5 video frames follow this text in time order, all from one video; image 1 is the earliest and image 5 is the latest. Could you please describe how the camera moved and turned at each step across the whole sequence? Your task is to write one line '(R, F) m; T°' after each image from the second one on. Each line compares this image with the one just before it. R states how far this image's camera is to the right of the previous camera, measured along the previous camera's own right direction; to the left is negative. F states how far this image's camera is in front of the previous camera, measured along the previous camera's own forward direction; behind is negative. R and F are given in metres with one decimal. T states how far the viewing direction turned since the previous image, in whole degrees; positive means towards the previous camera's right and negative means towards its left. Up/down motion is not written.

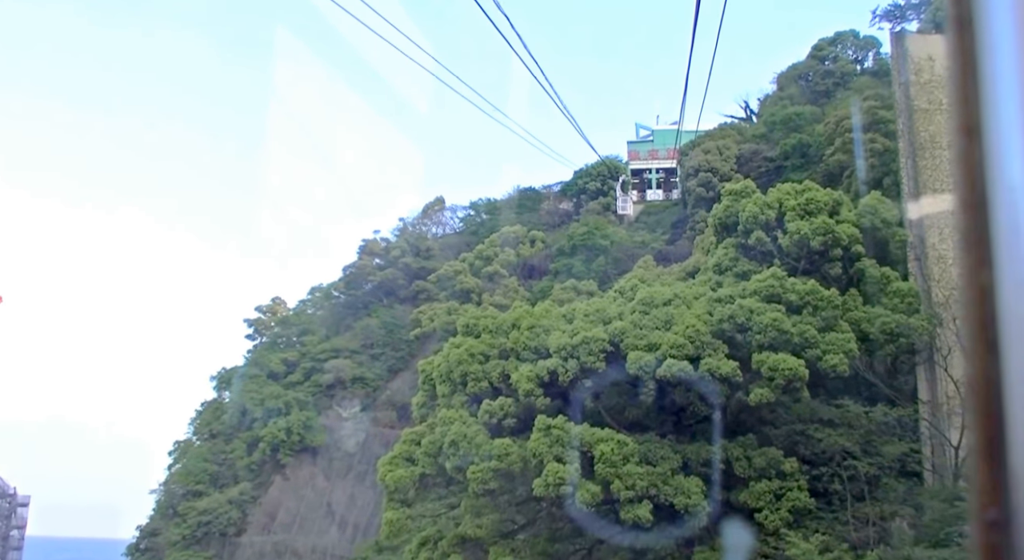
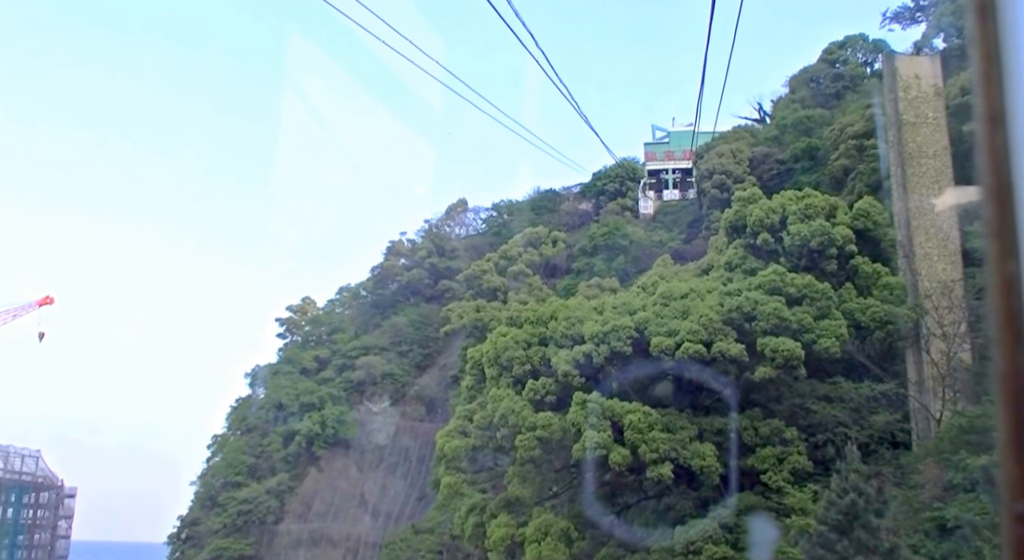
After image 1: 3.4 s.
(-0.2, -0.4) m; -1°
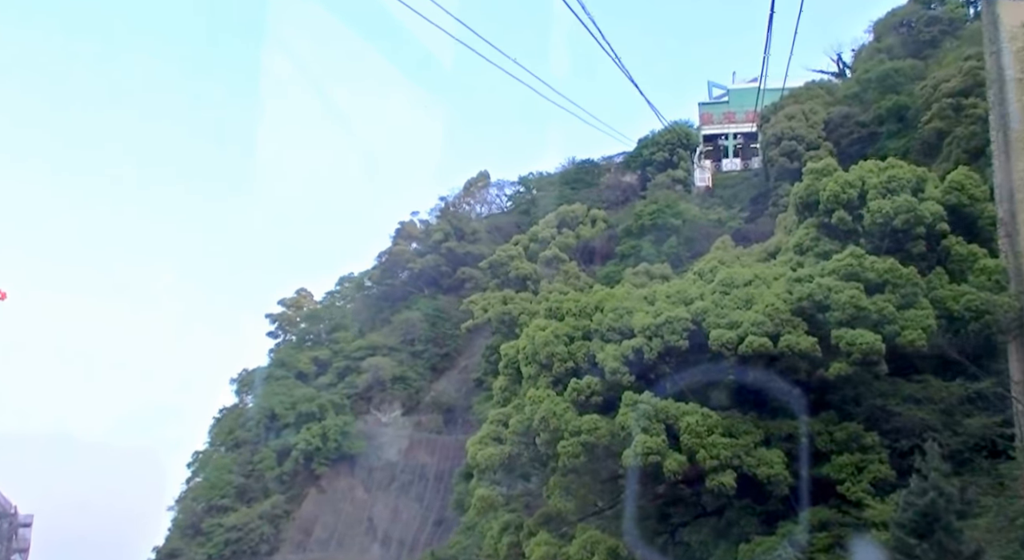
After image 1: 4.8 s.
(0.0, +1.5) m; -2°
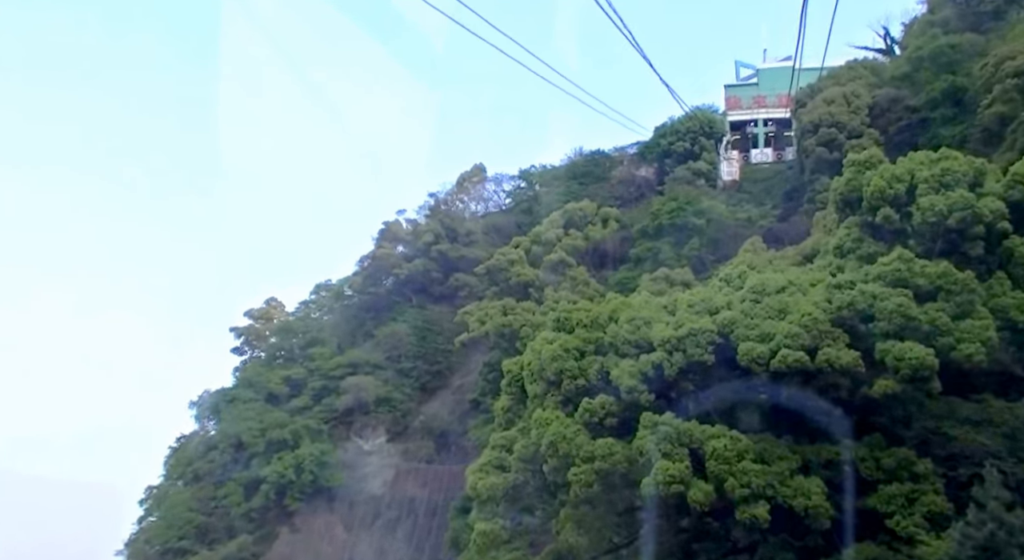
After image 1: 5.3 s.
(+0.2, +1.0) m; -2°
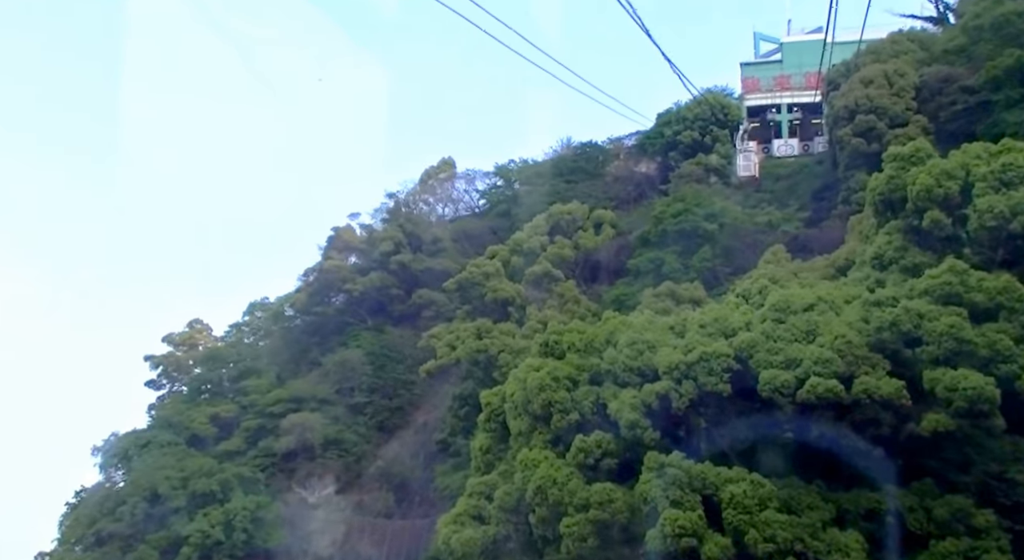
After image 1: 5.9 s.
(+0.3, +1.2) m; -1°
